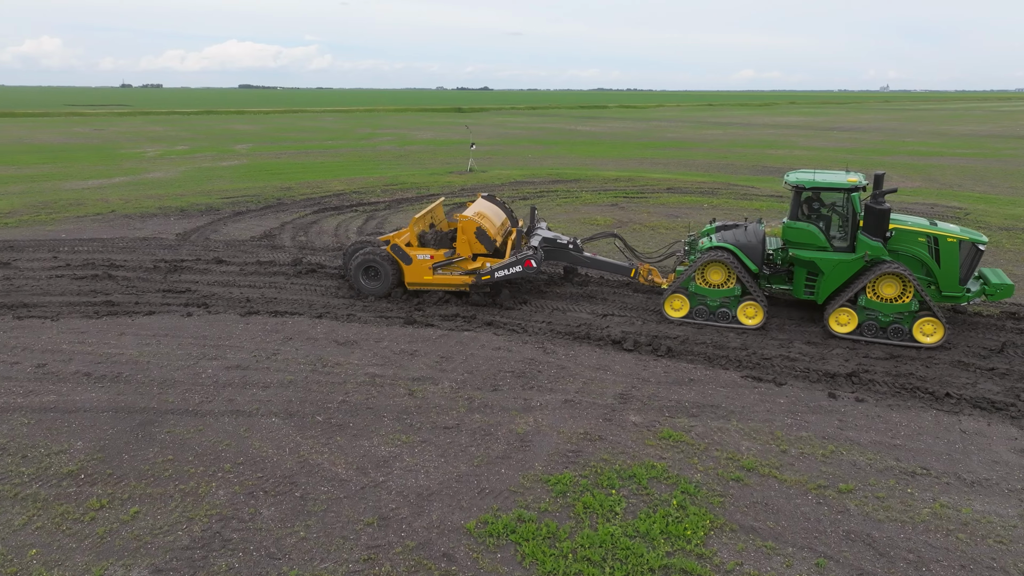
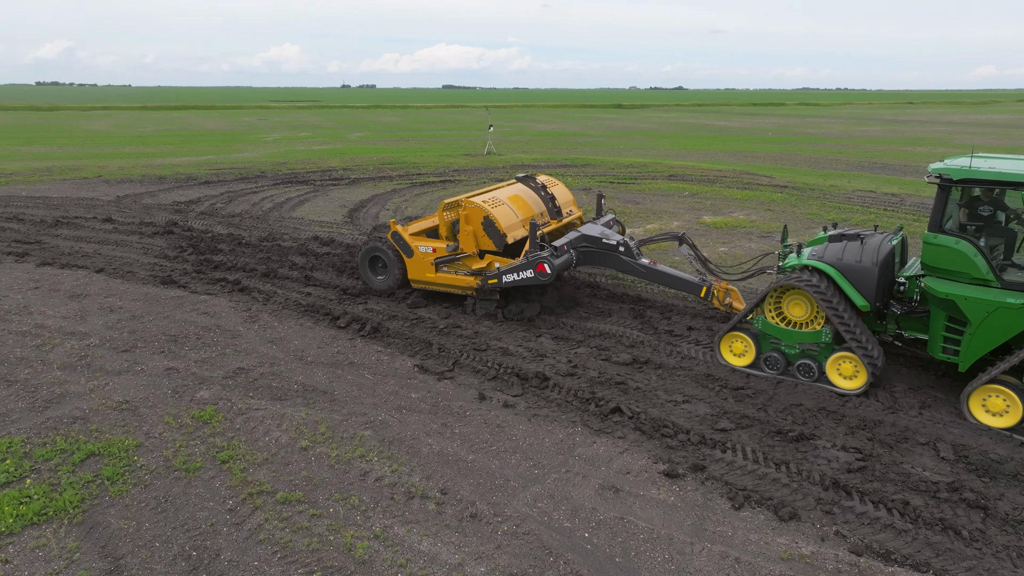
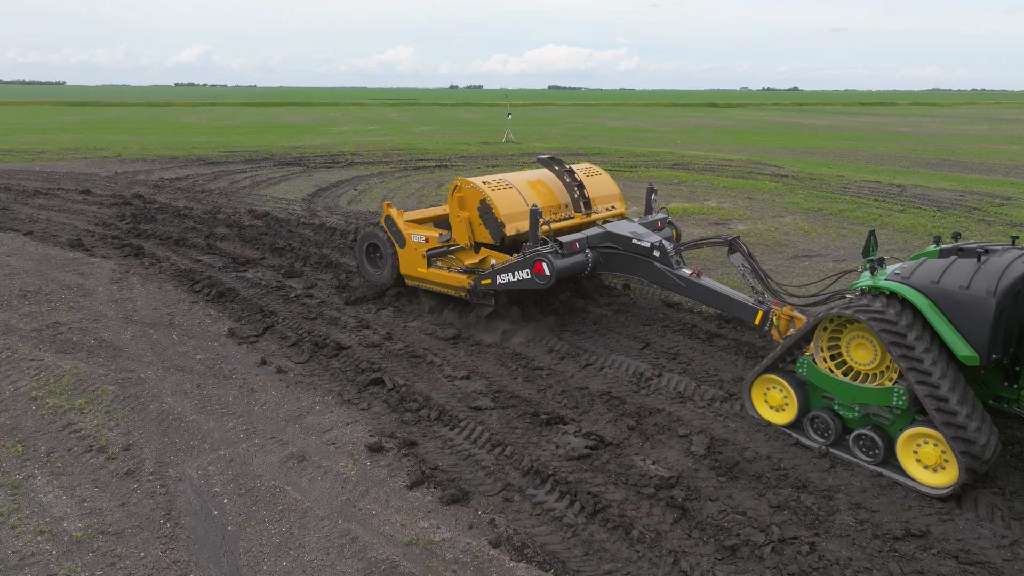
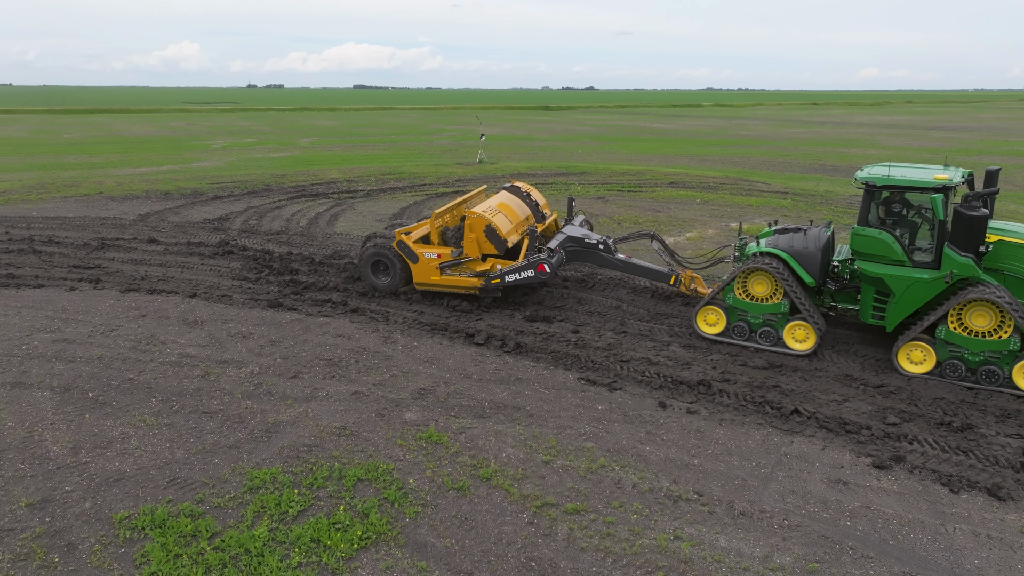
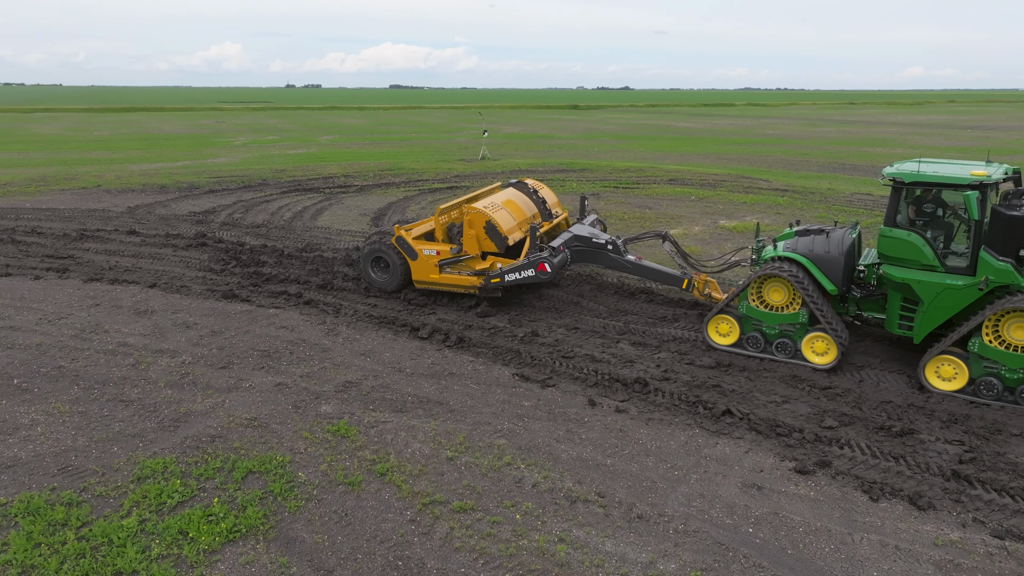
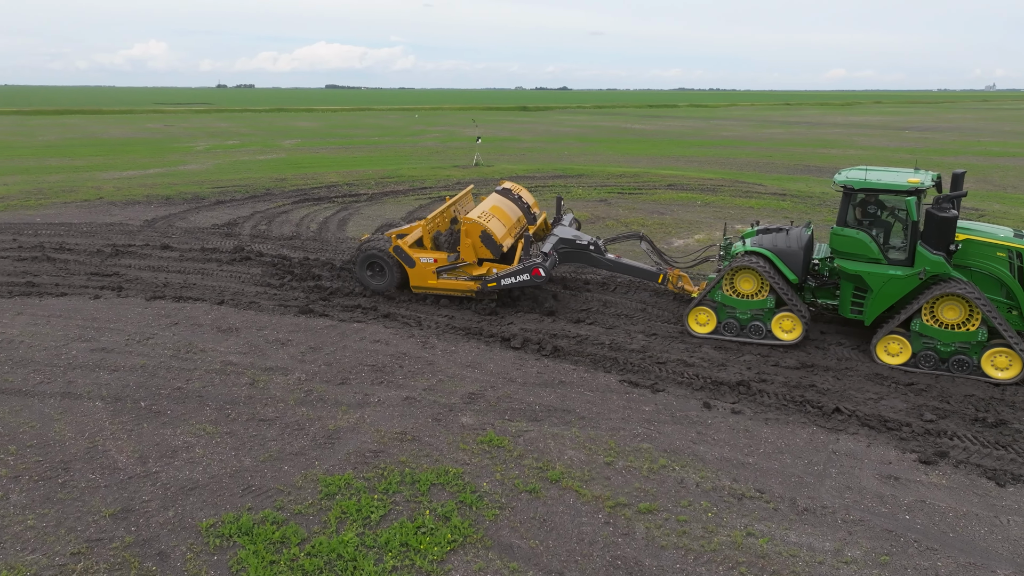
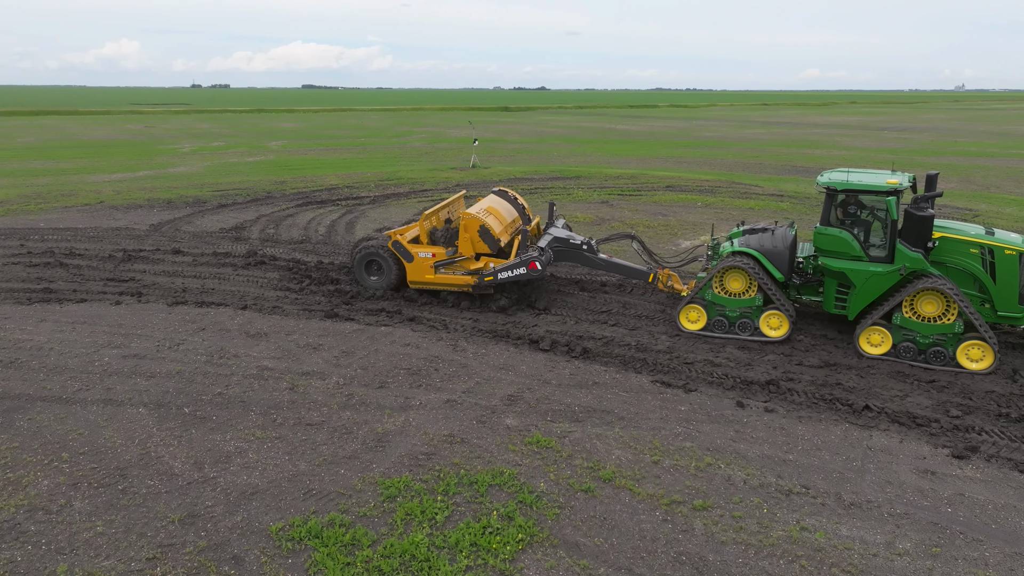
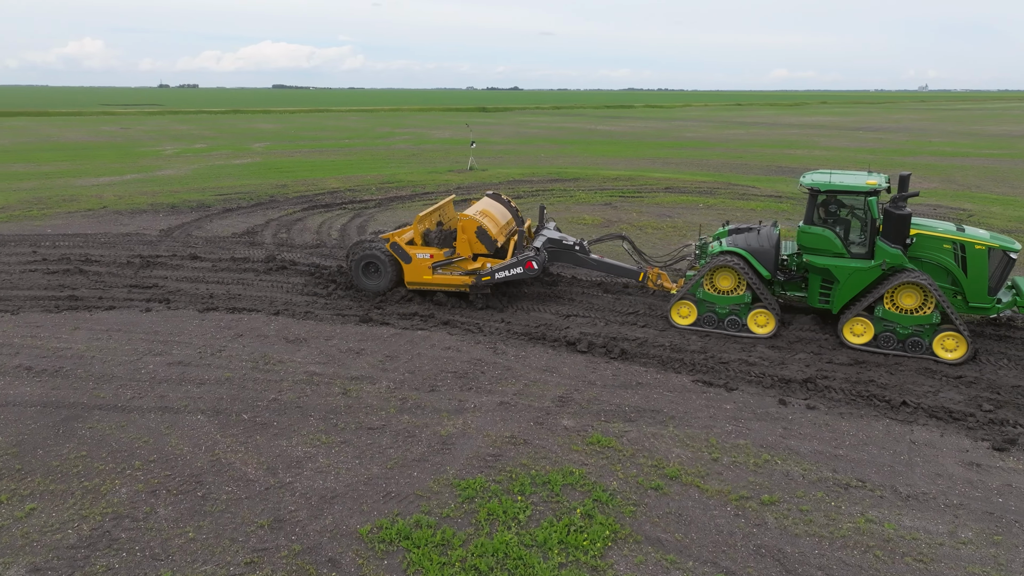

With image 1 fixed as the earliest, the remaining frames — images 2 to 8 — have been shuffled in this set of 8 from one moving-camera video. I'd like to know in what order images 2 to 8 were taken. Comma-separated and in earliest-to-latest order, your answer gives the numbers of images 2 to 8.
8, 7, 6, 4, 5, 2, 3
